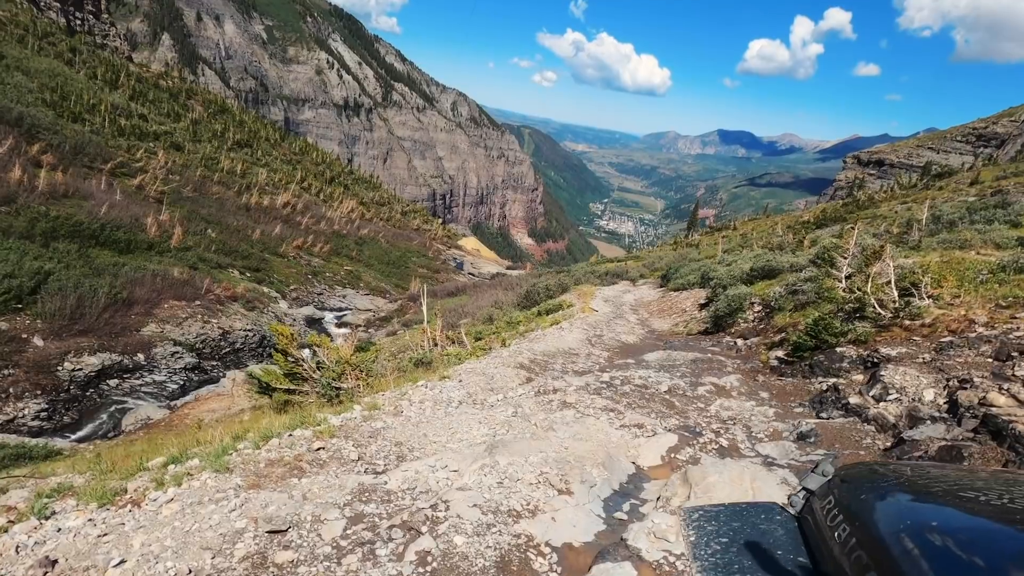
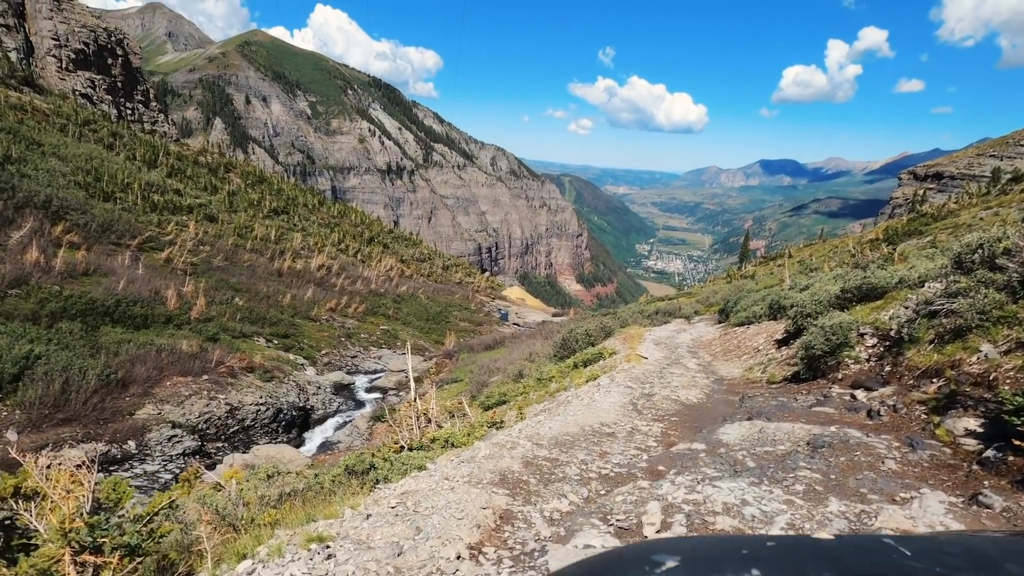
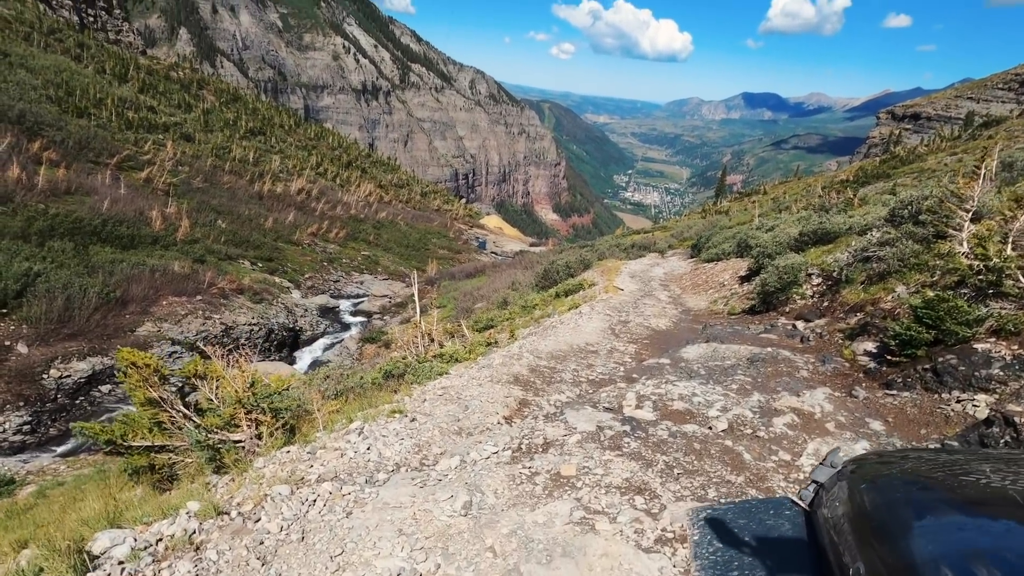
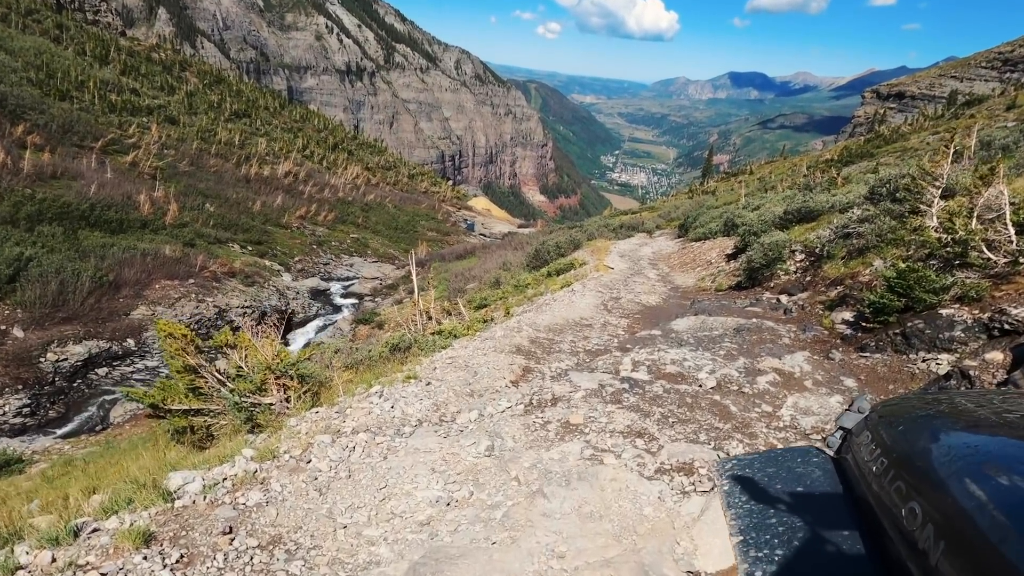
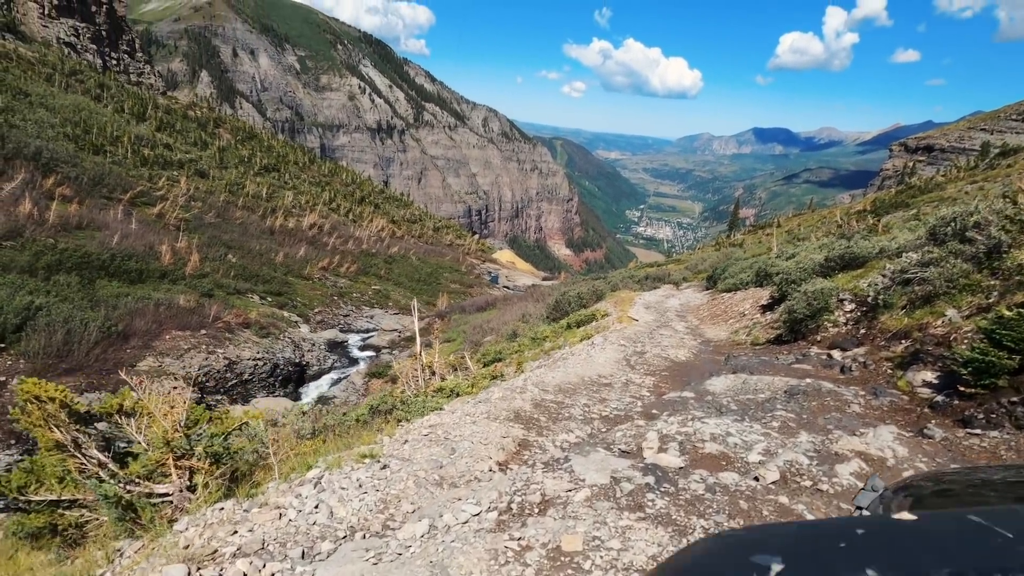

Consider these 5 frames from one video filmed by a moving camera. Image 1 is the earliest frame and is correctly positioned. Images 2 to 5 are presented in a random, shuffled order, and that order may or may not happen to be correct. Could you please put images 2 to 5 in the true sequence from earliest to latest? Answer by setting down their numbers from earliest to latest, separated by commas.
4, 3, 5, 2
